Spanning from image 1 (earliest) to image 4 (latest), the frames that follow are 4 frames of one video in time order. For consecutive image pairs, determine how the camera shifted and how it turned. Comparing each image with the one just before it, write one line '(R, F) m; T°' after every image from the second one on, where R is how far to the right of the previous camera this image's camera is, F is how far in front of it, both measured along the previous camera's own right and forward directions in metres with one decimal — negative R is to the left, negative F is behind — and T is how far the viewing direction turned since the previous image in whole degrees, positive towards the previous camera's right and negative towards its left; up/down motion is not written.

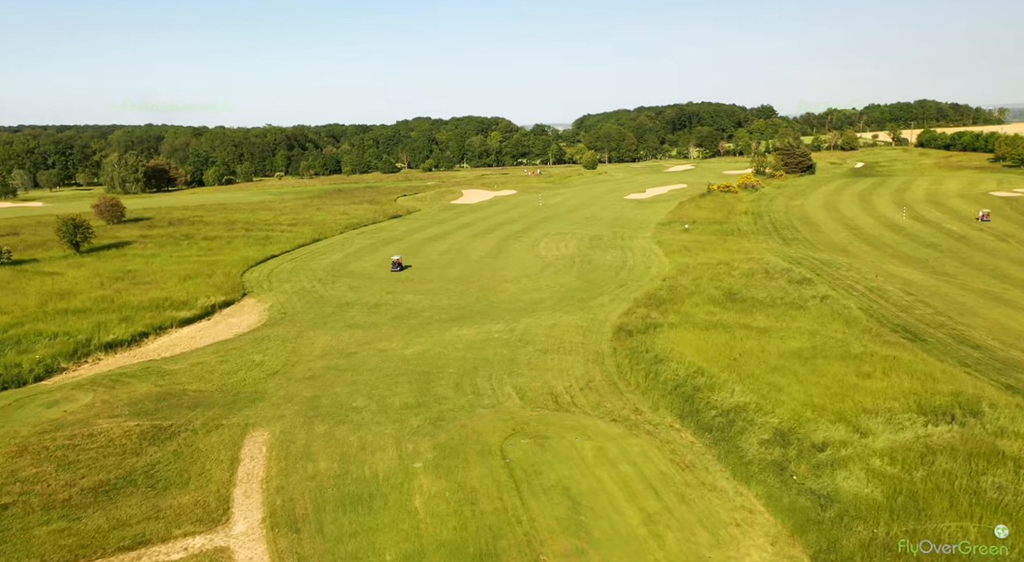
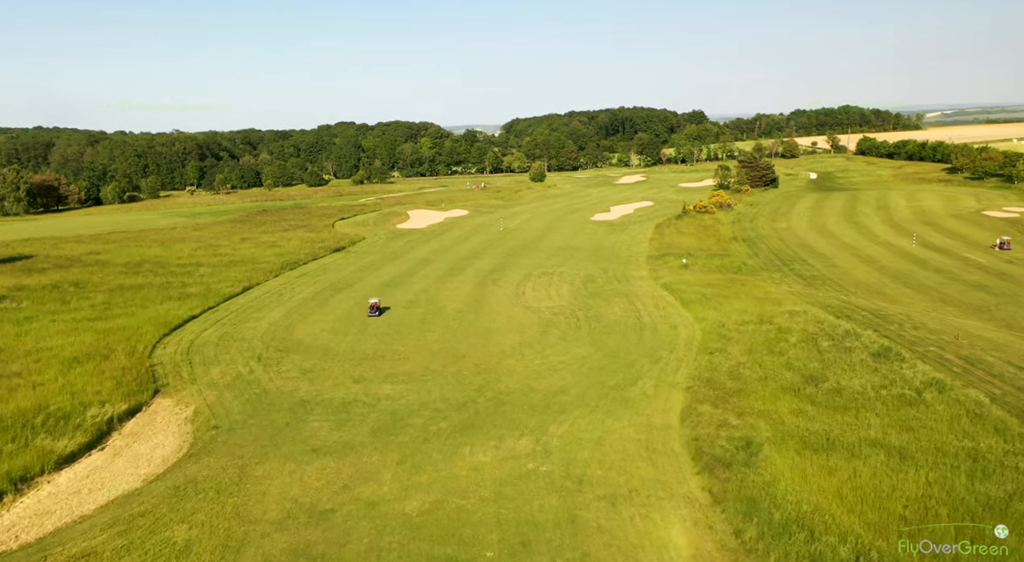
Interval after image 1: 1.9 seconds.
(-2.9, +8.0) m; +6°
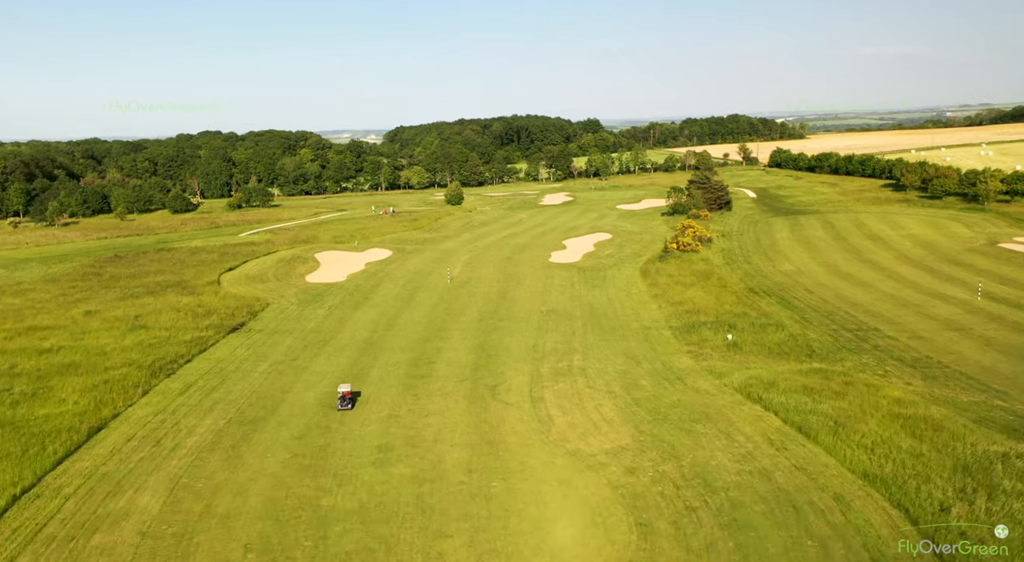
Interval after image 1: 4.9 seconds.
(-4.7, +13.6) m; +10°
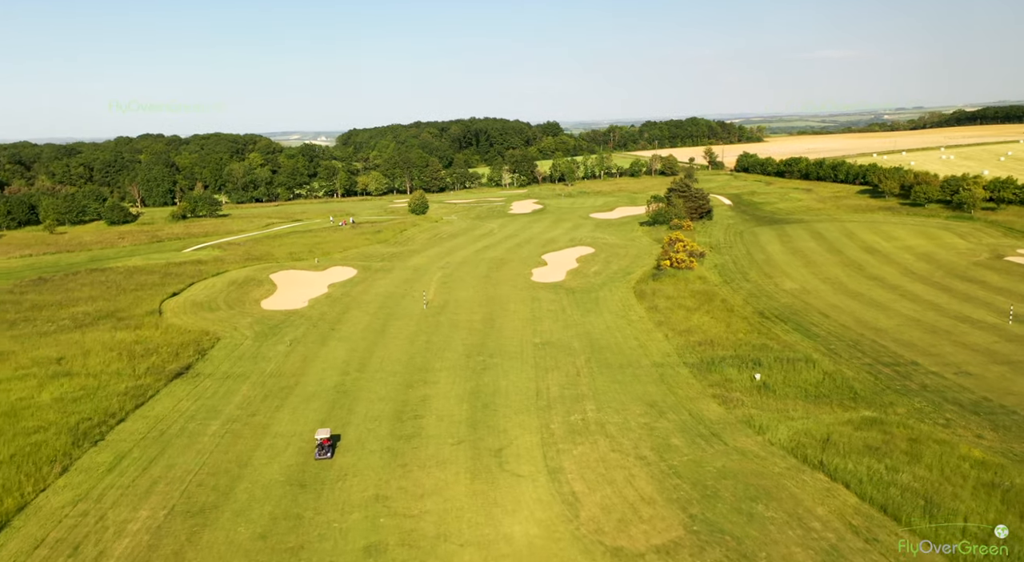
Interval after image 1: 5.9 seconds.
(-1.7, +4.8) m; +4°
